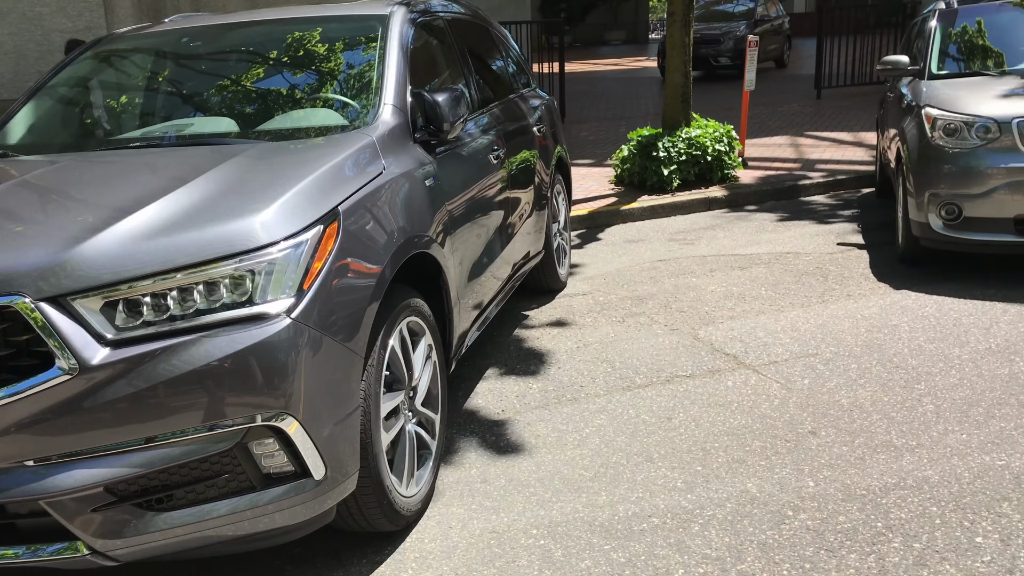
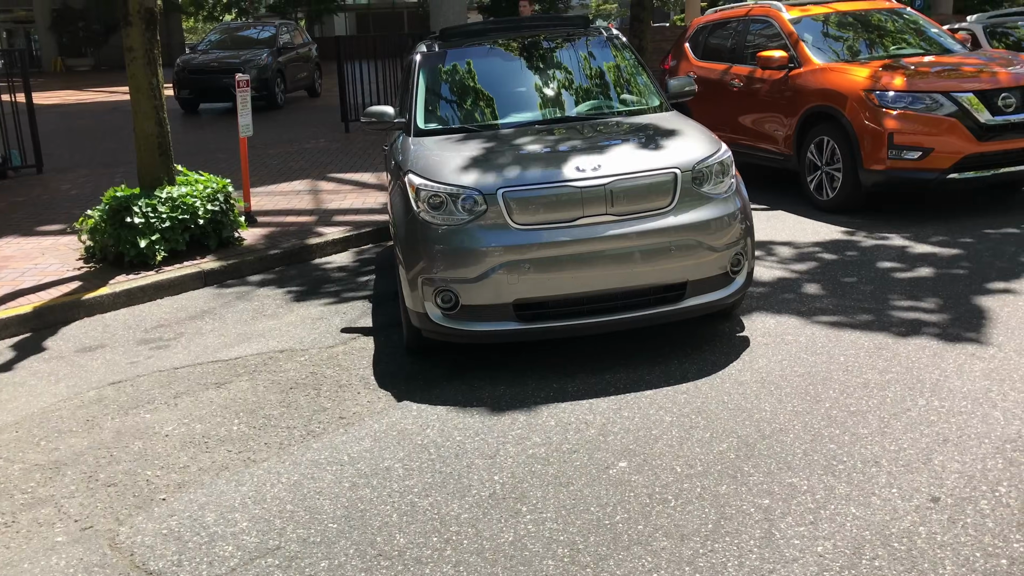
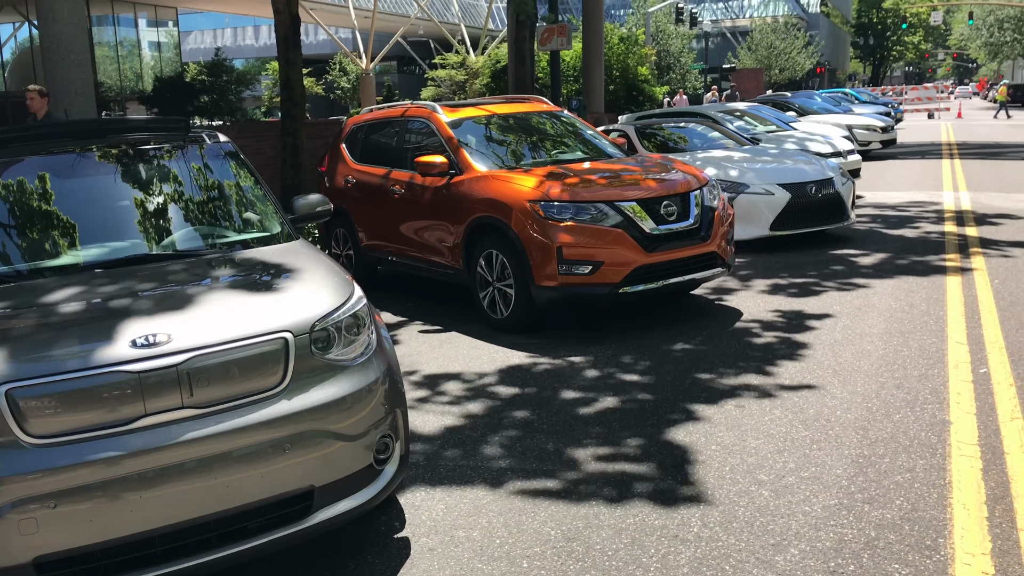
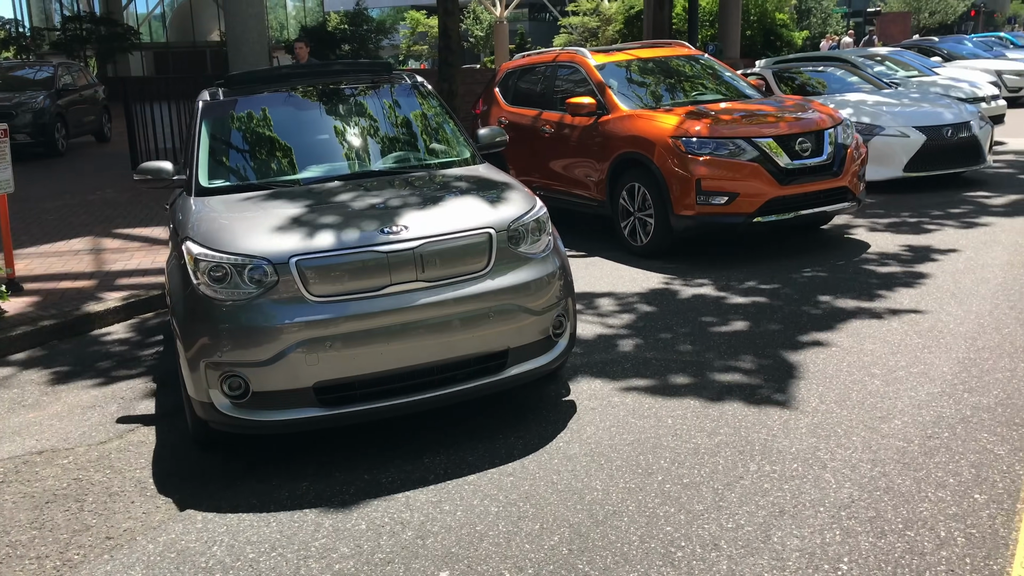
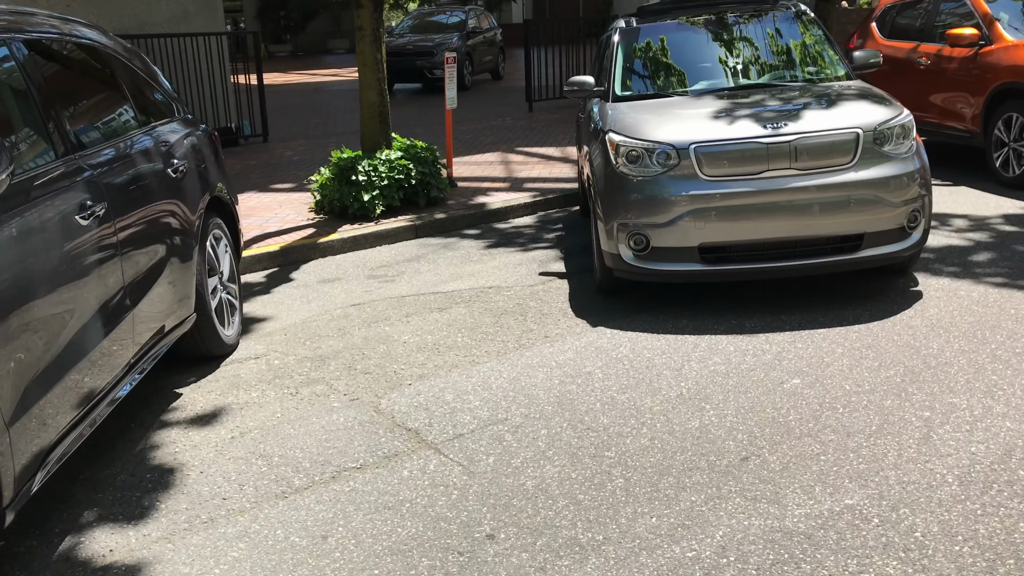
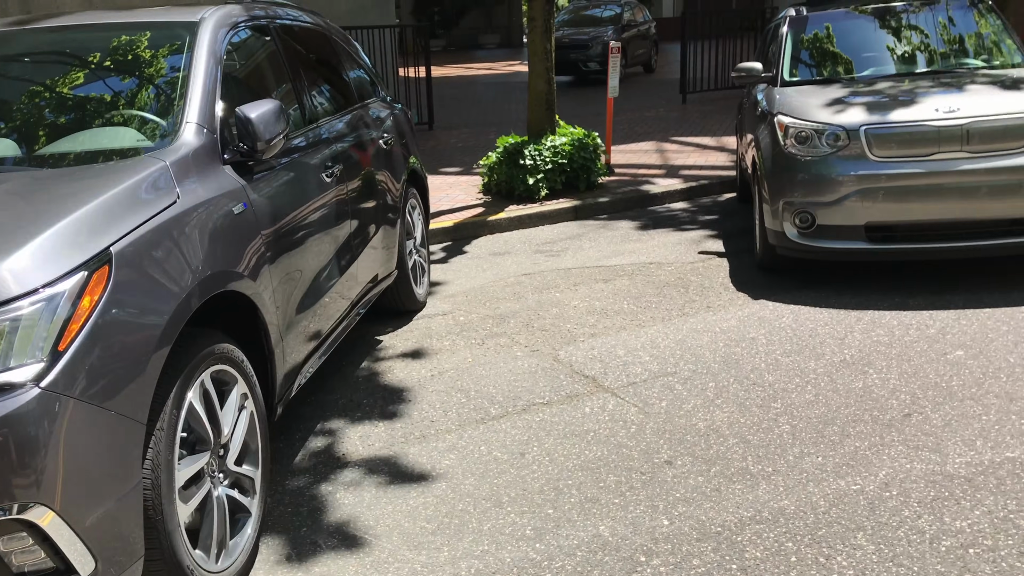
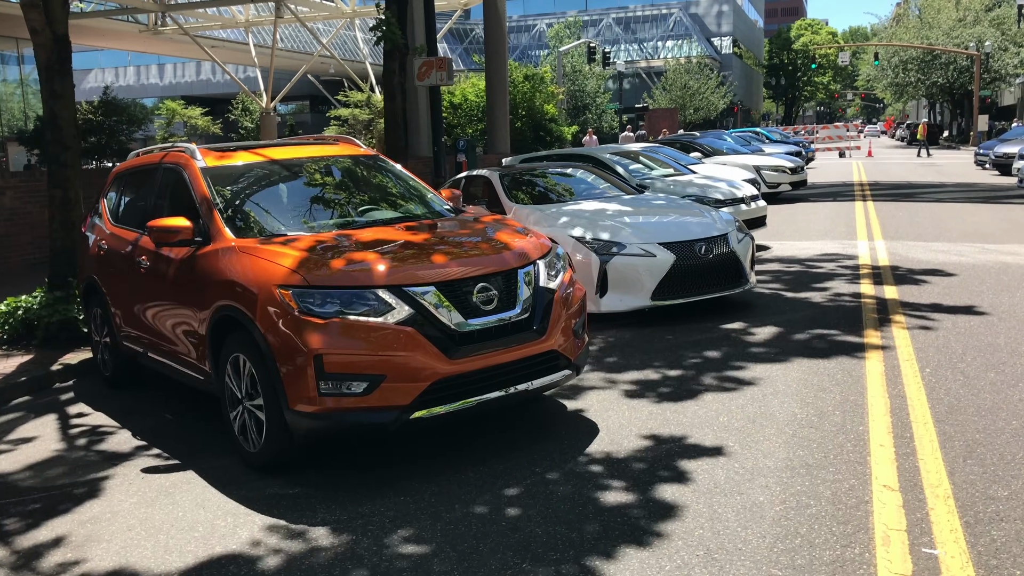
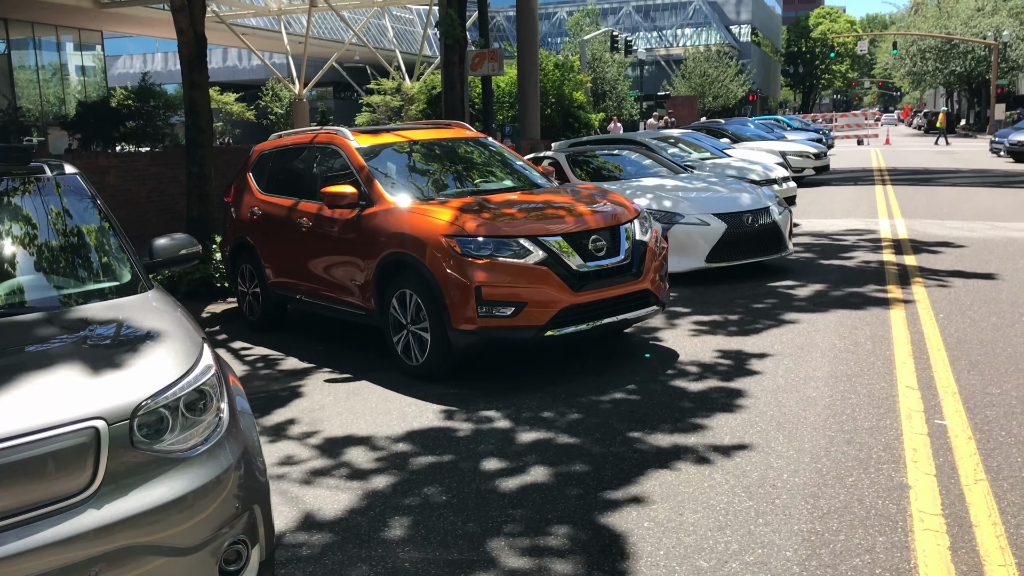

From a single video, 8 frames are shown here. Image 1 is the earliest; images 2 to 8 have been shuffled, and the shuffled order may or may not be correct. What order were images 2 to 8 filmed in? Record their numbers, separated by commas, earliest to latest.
6, 5, 2, 4, 3, 8, 7
